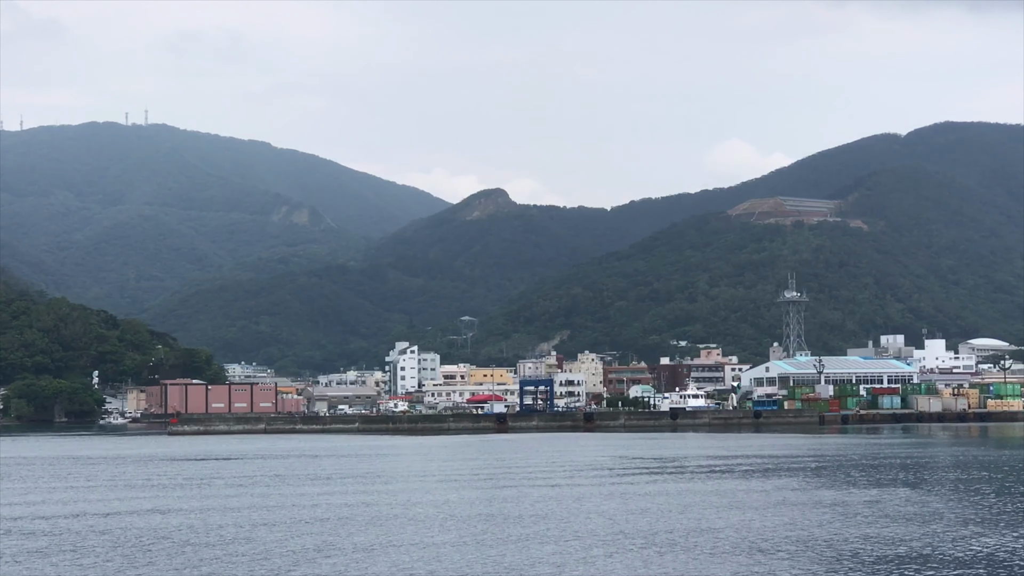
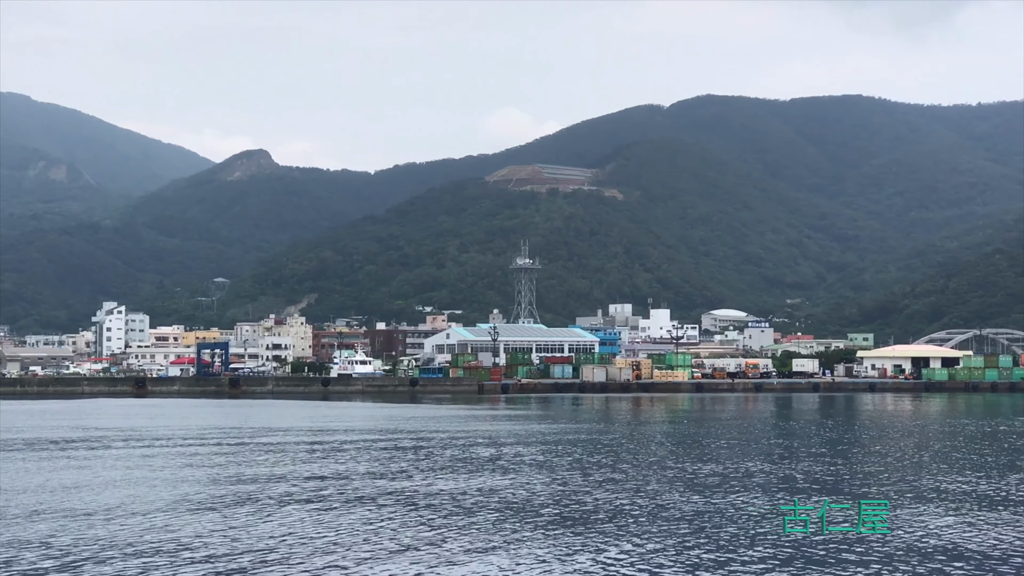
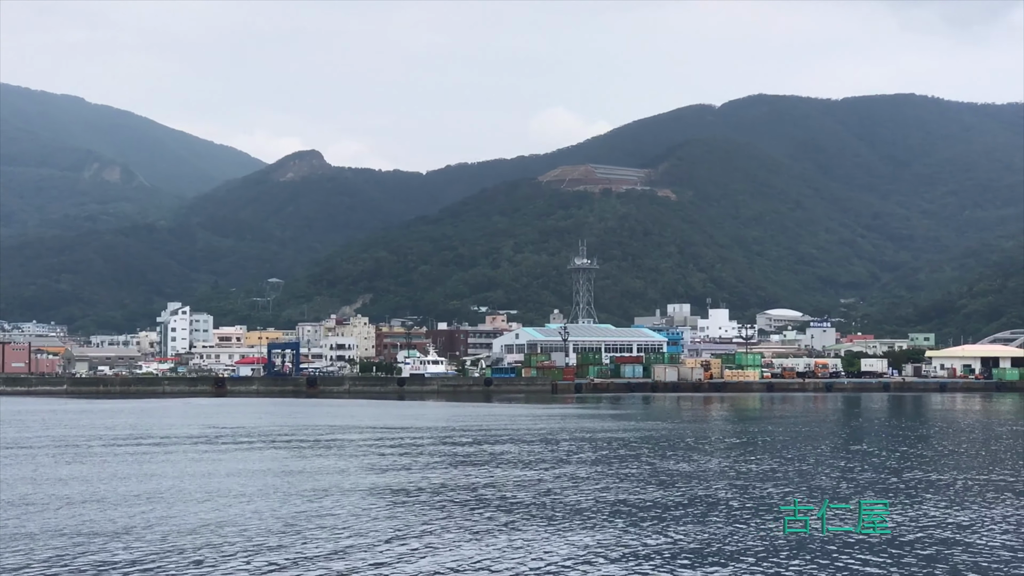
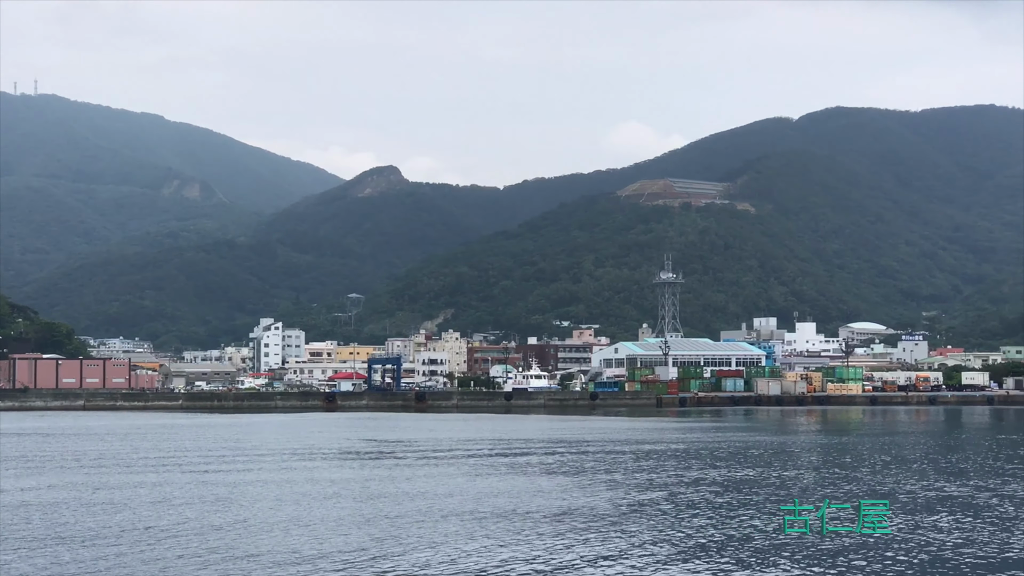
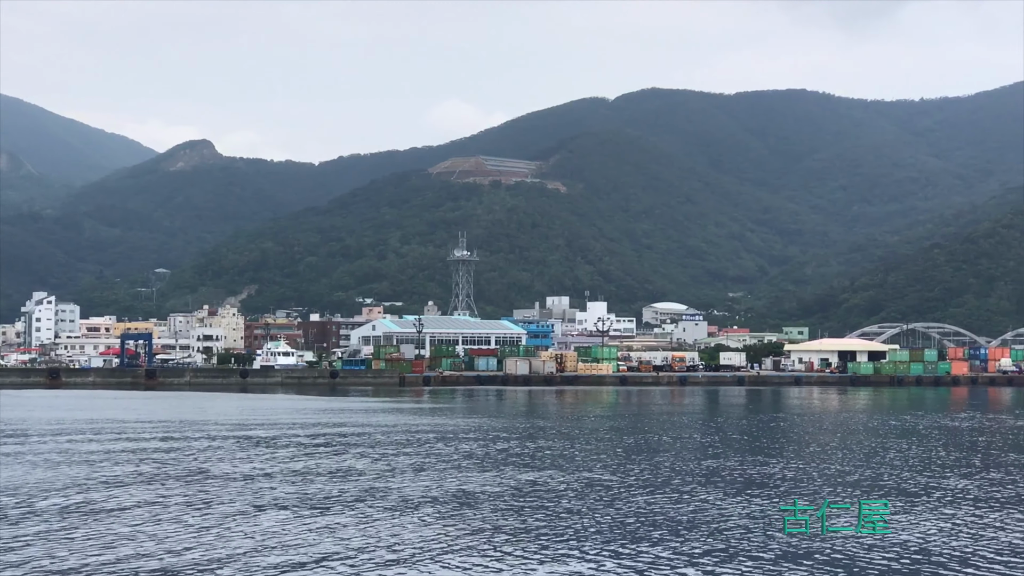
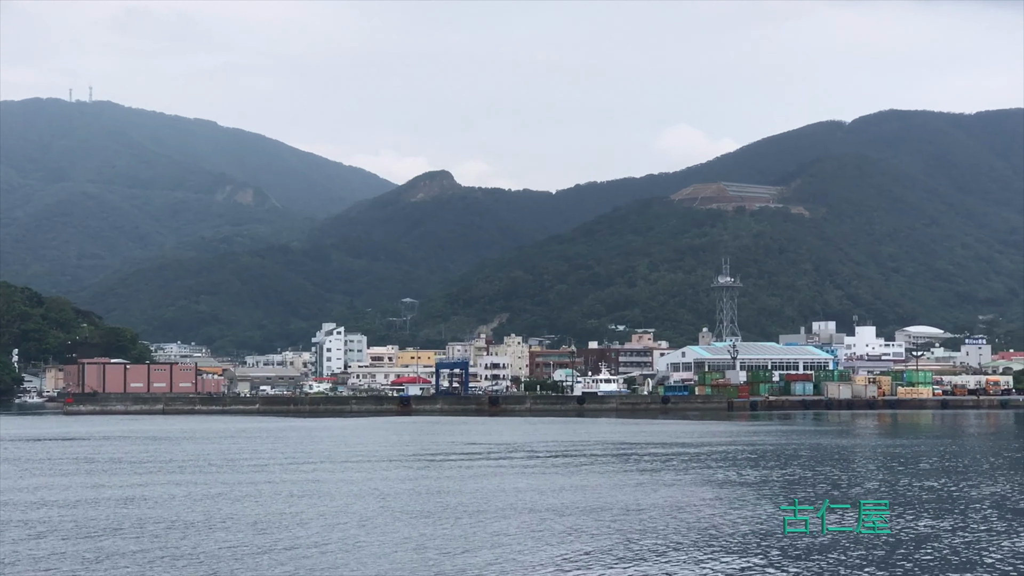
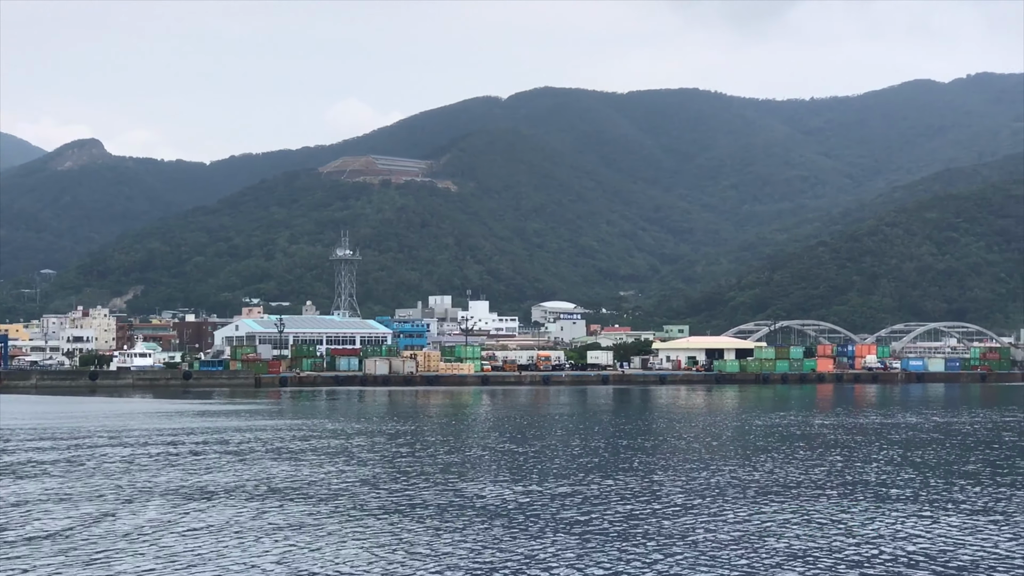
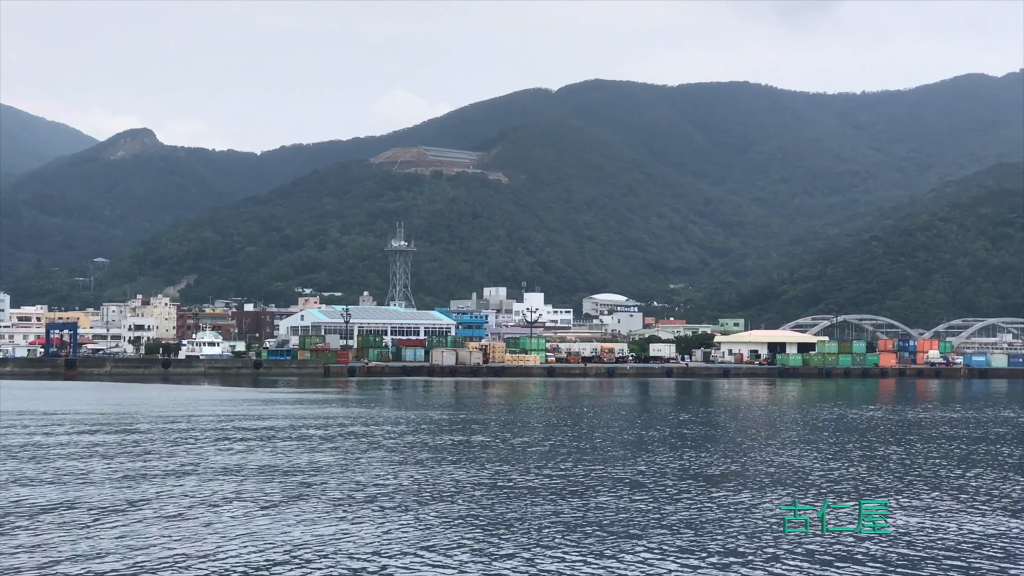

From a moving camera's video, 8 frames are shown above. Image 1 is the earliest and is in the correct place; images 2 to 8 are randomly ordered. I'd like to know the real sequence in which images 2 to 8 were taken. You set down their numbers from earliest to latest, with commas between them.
6, 4, 3, 2, 5, 8, 7
